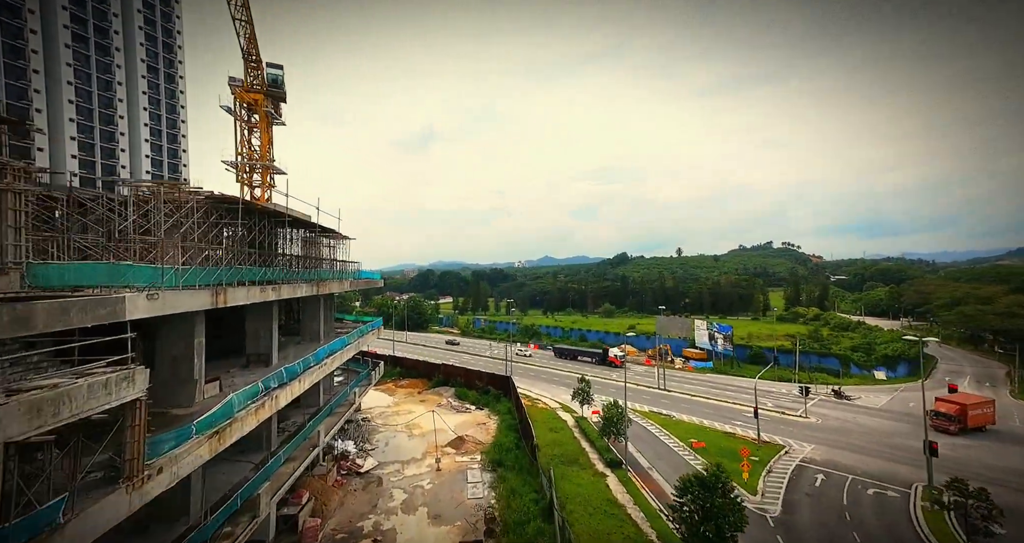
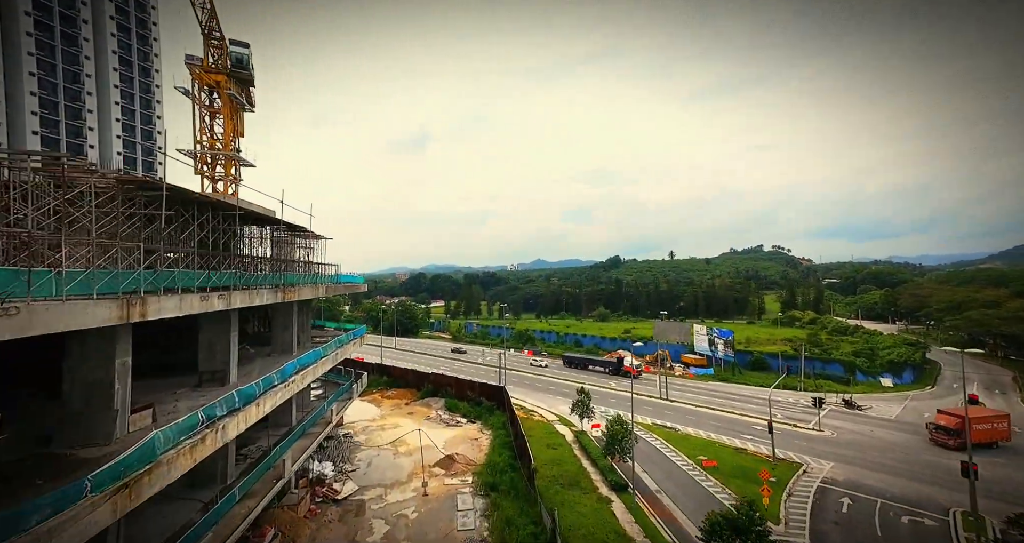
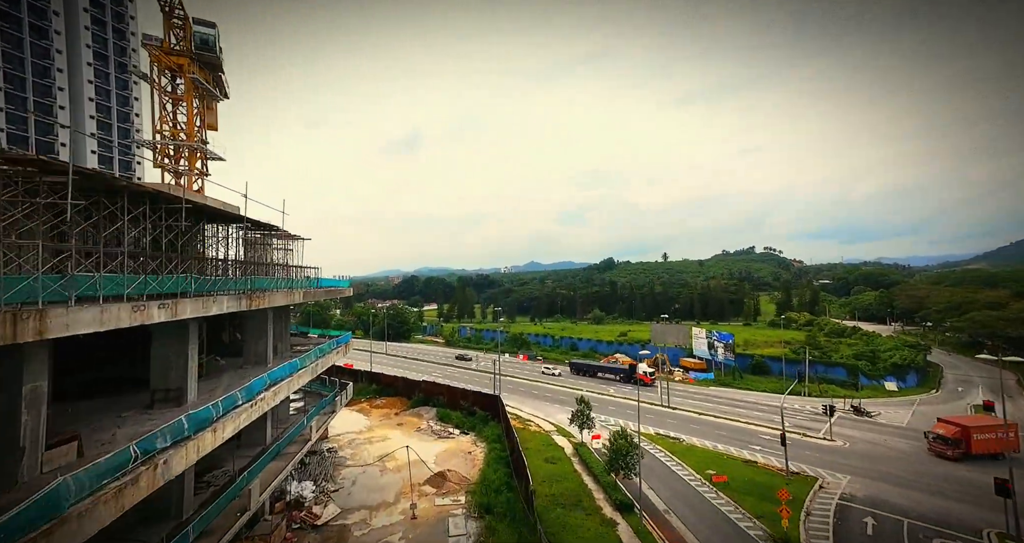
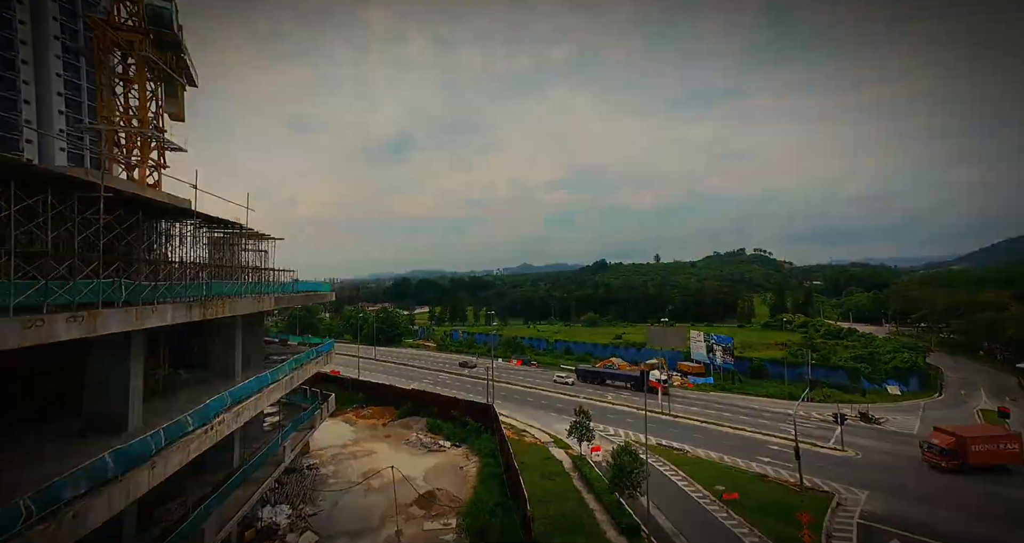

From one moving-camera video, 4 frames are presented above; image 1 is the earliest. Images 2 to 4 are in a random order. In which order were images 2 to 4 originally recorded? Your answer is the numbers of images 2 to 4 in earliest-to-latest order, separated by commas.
2, 3, 4
